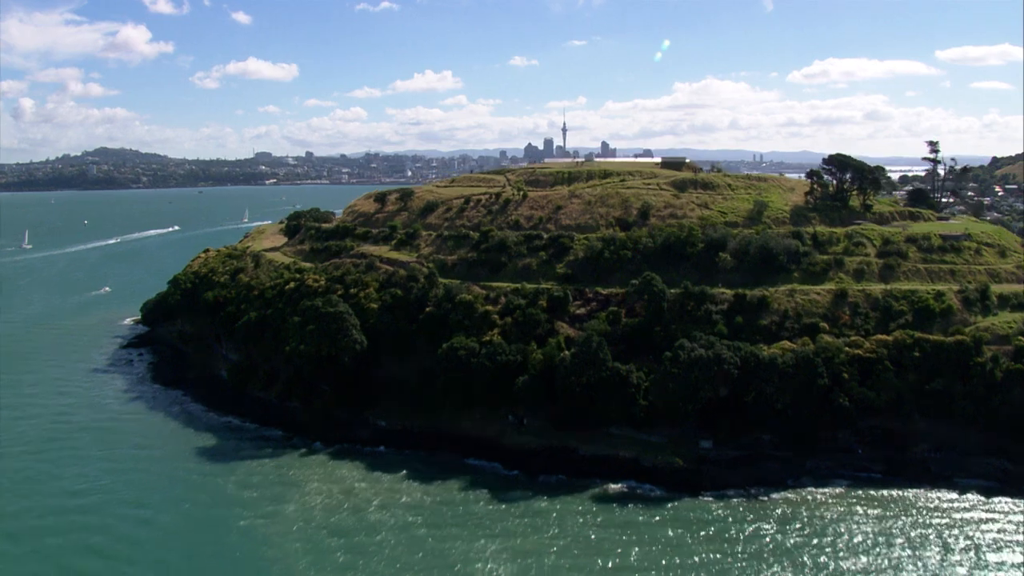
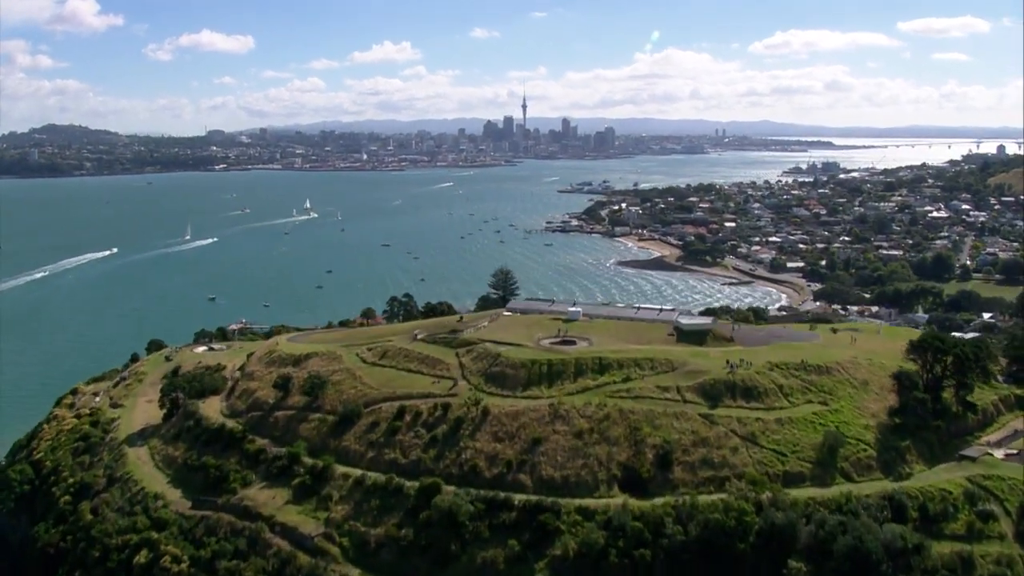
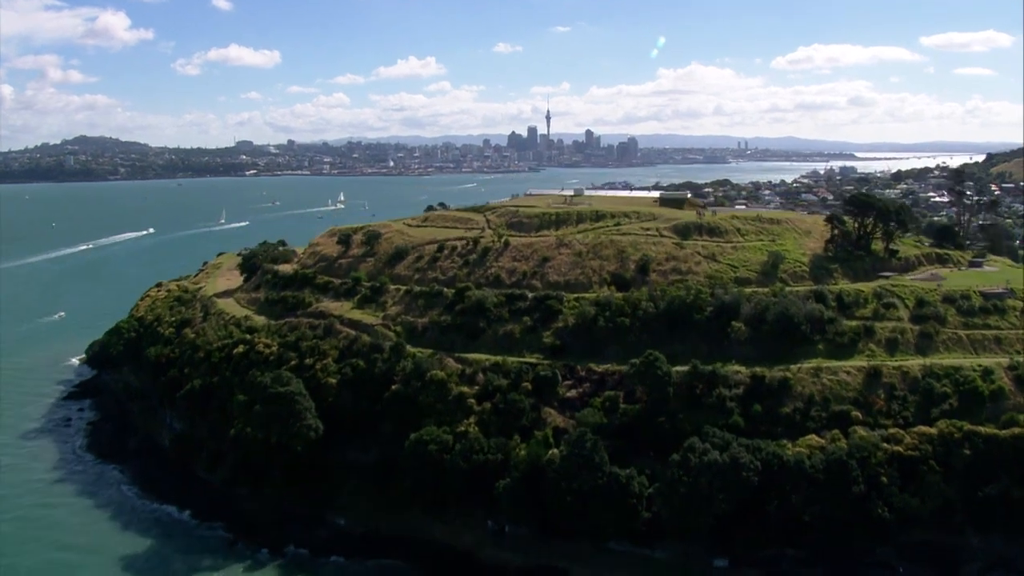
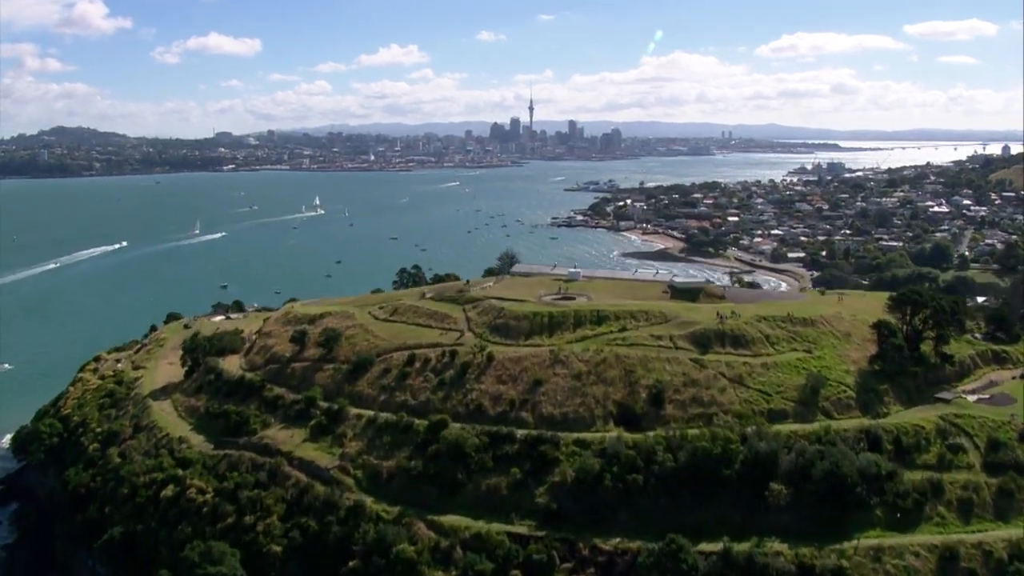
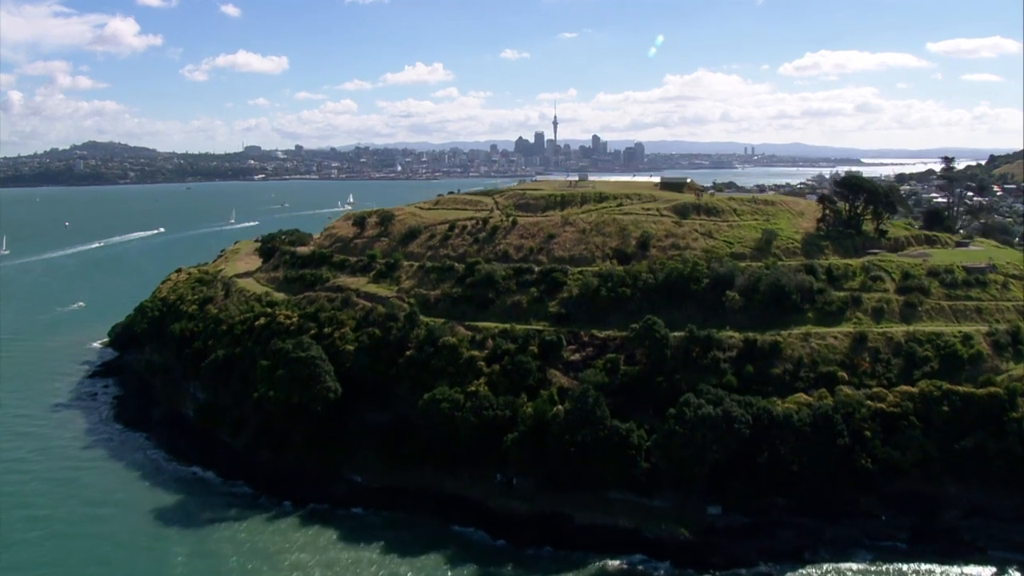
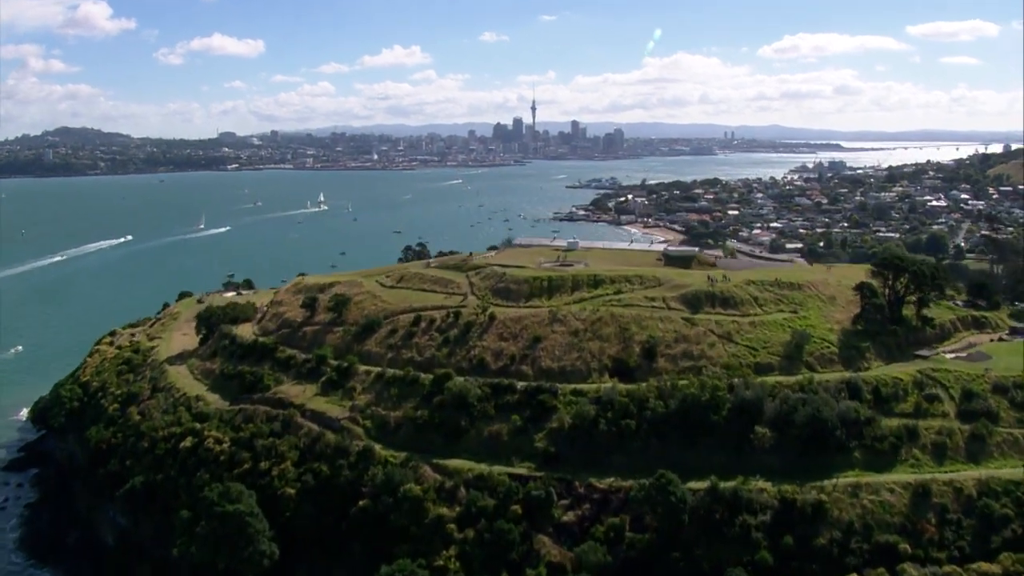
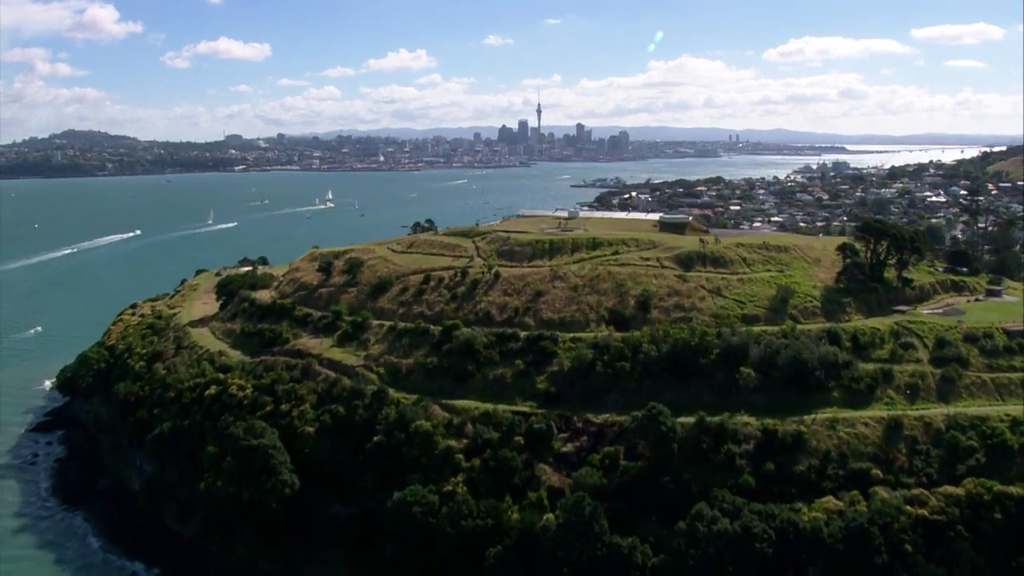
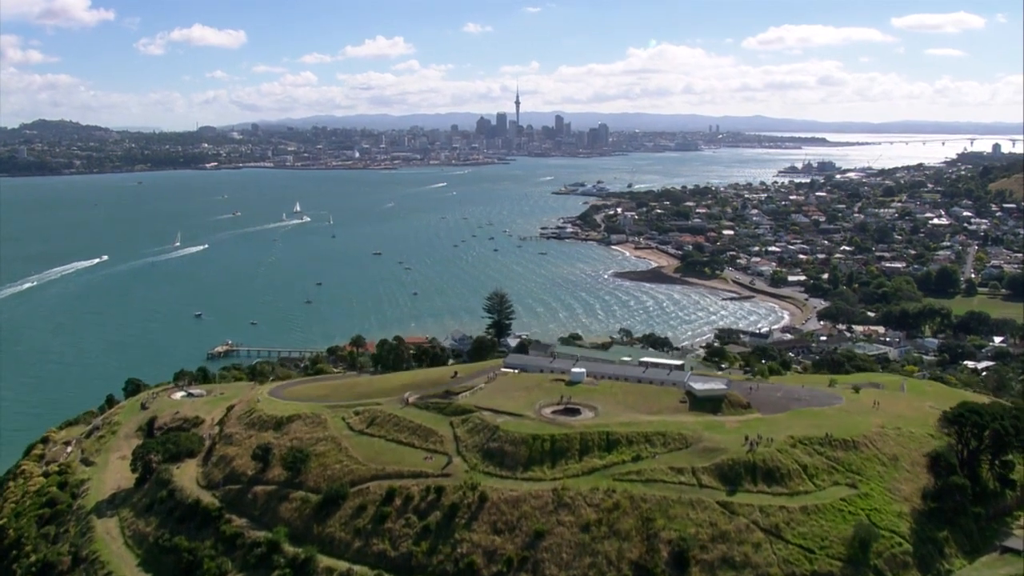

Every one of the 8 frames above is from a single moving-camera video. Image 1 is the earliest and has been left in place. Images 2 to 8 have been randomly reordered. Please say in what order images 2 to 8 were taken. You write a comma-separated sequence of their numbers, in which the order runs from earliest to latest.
5, 3, 7, 6, 4, 2, 8
